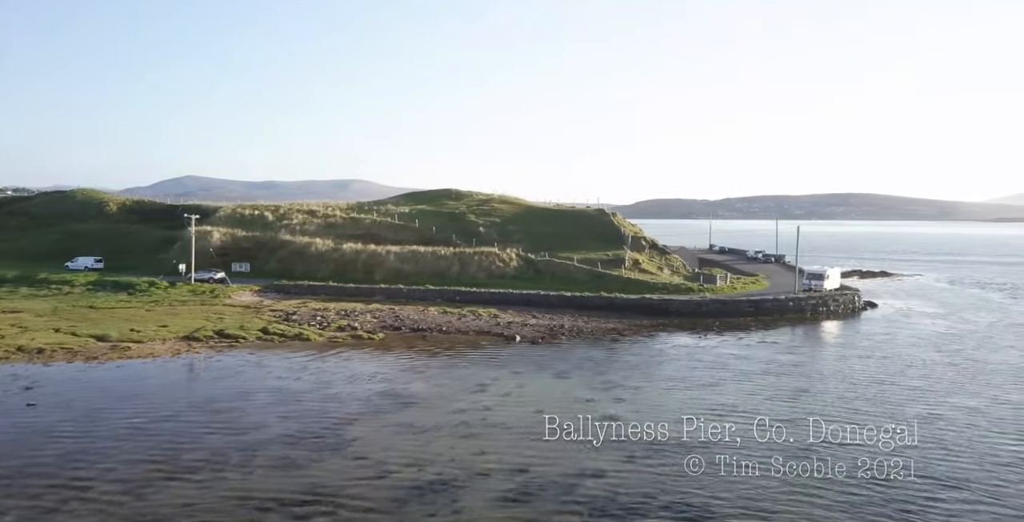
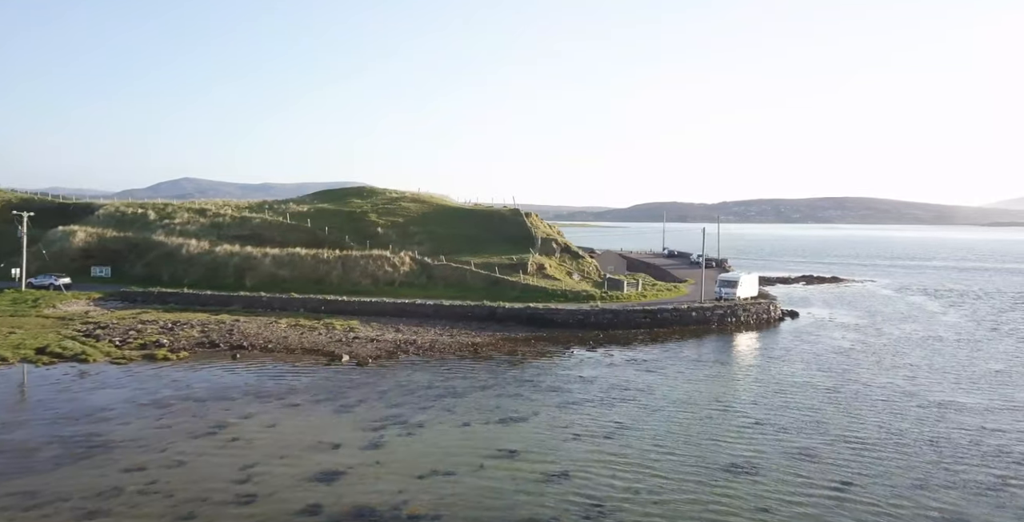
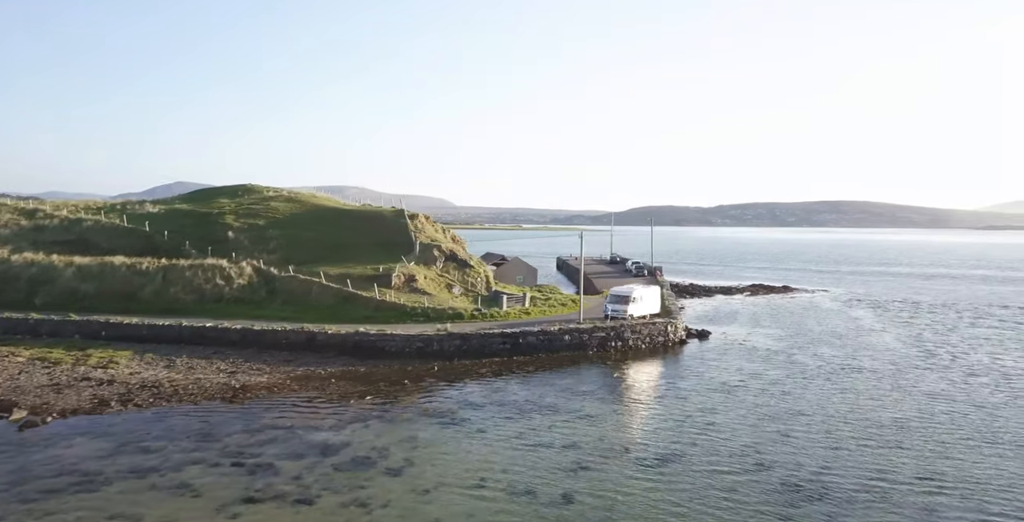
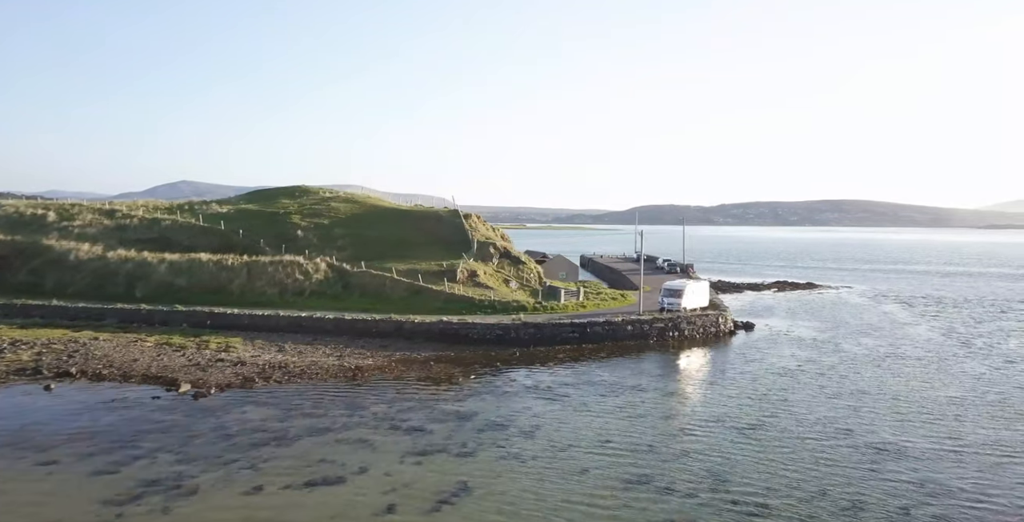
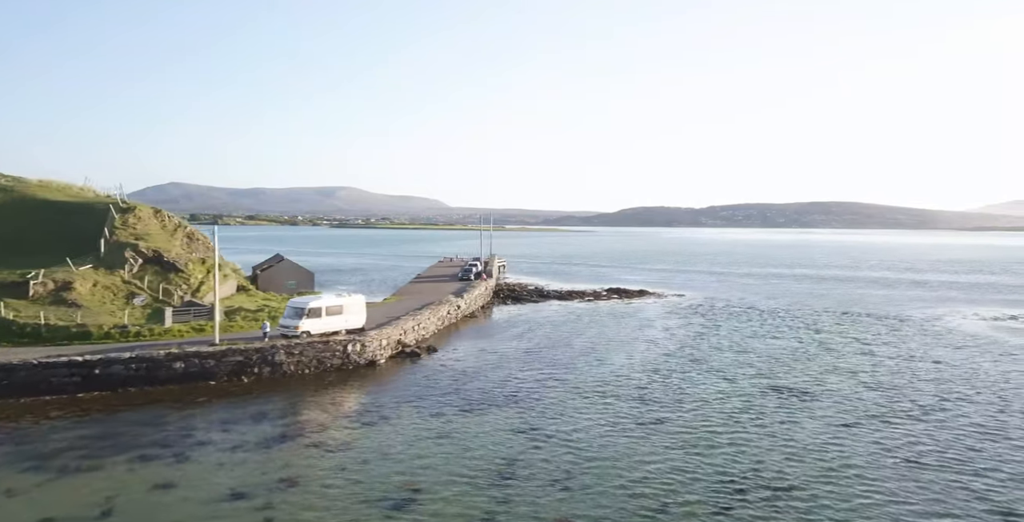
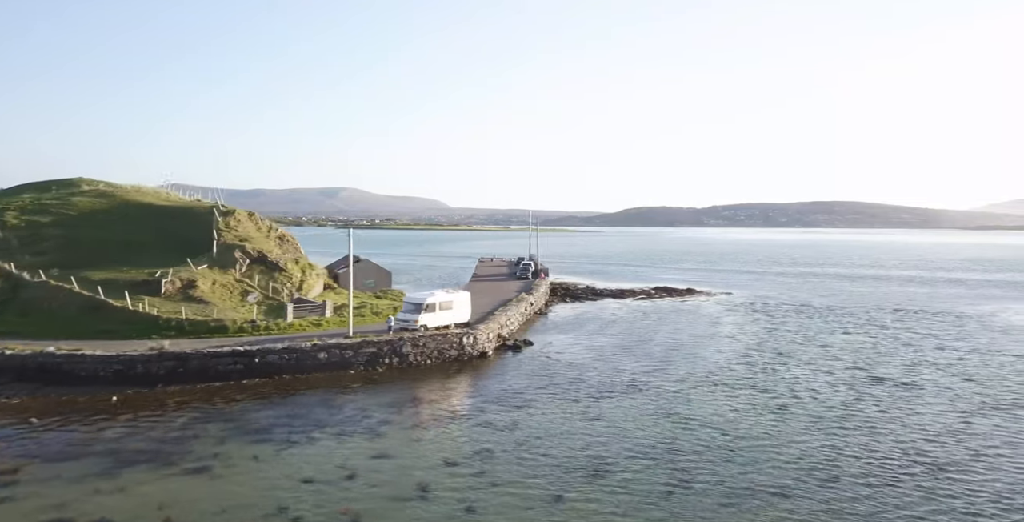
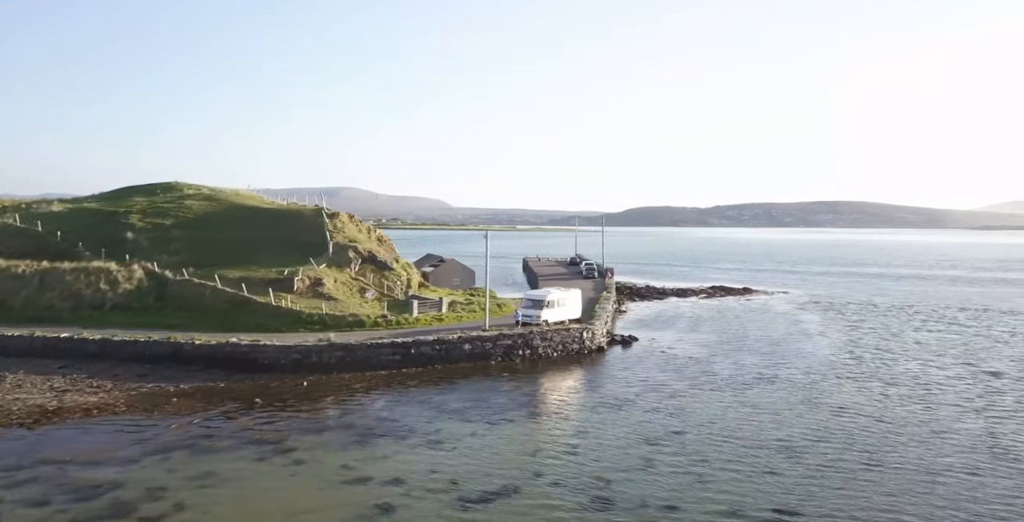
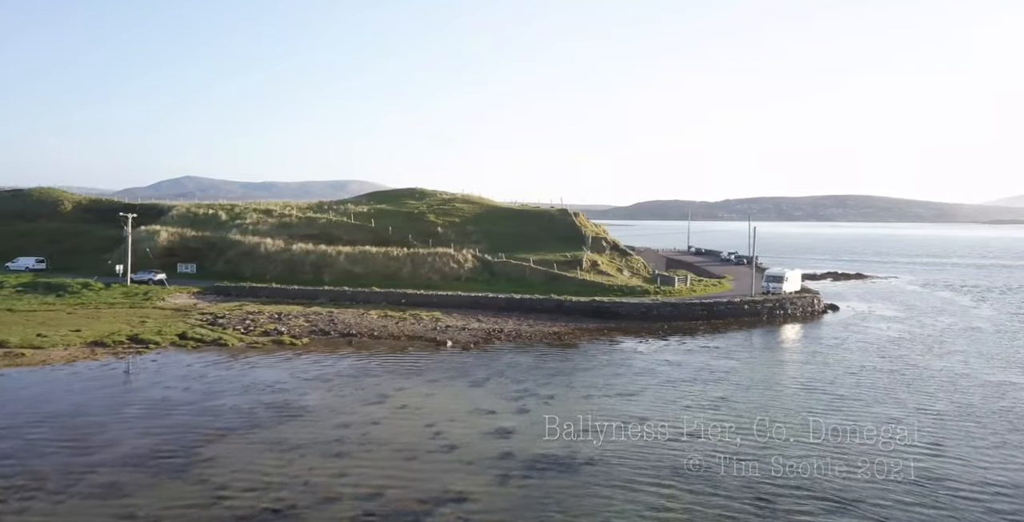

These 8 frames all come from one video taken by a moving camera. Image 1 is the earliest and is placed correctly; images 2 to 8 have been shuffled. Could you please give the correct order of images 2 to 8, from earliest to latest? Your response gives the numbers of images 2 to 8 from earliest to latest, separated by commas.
8, 2, 4, 3, 7, 6, 5
